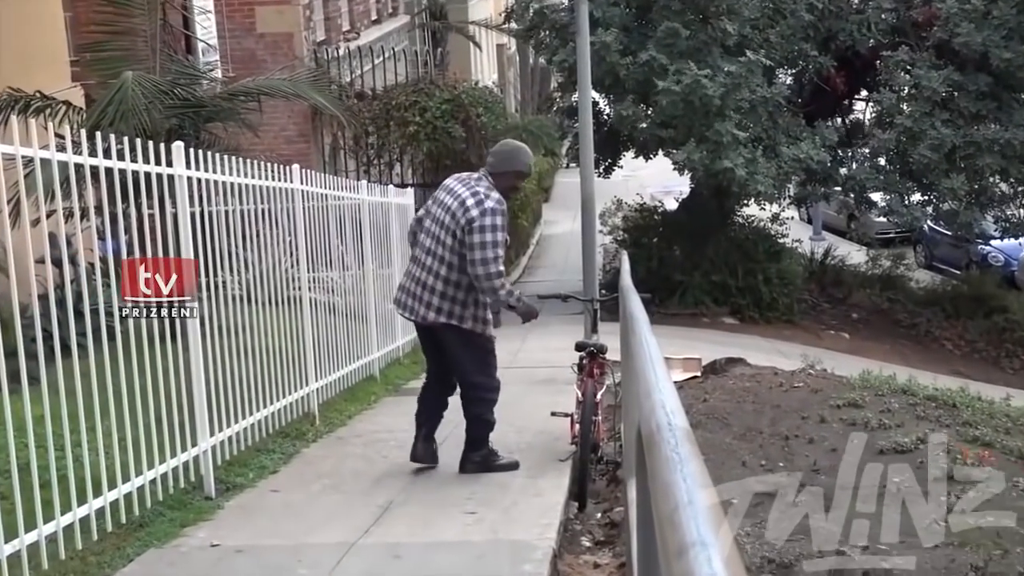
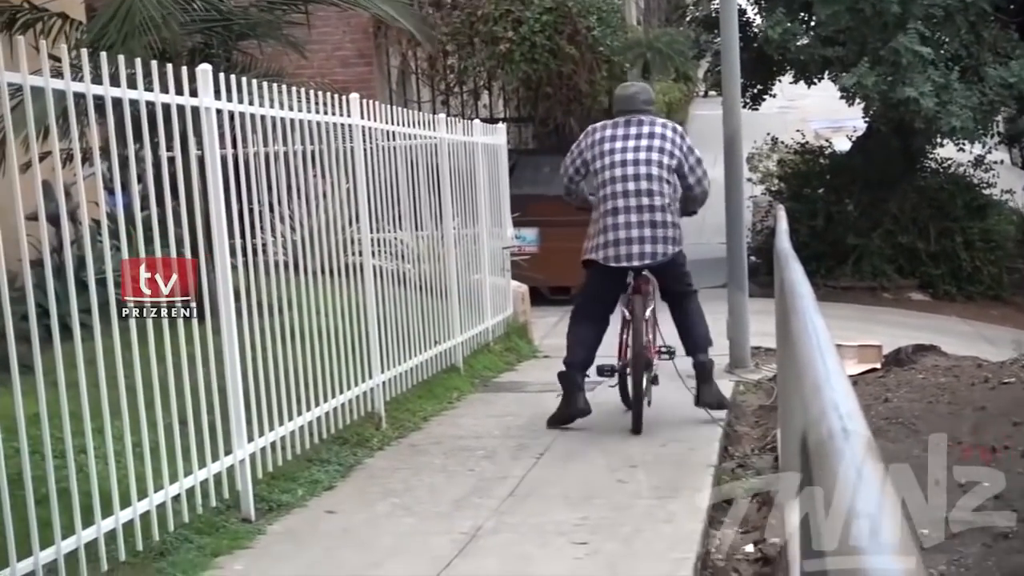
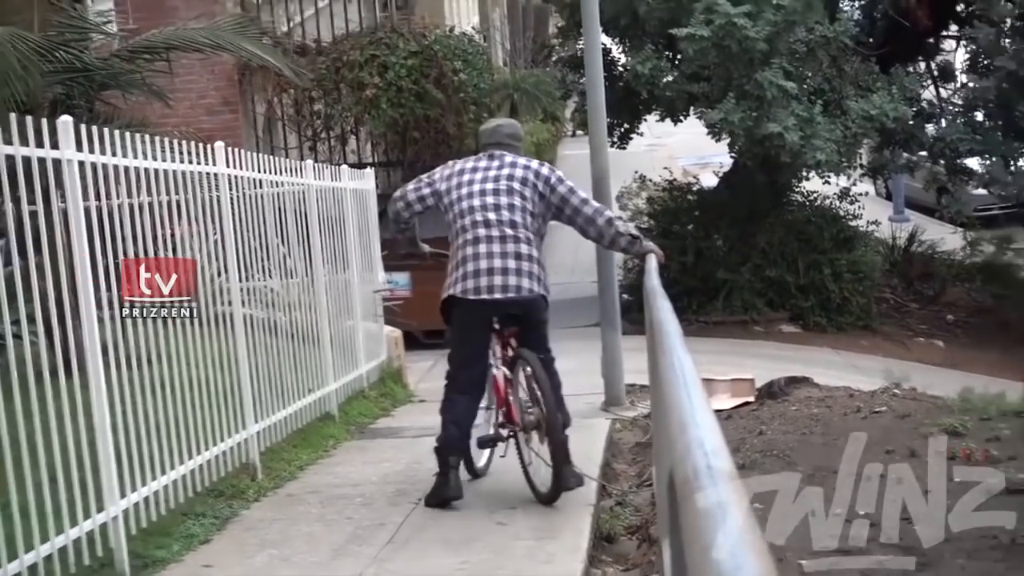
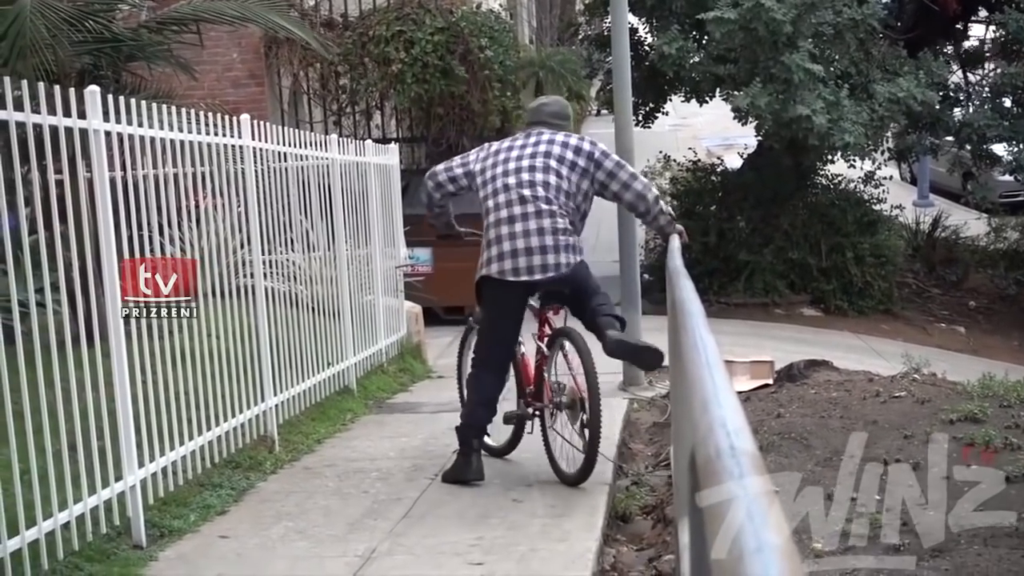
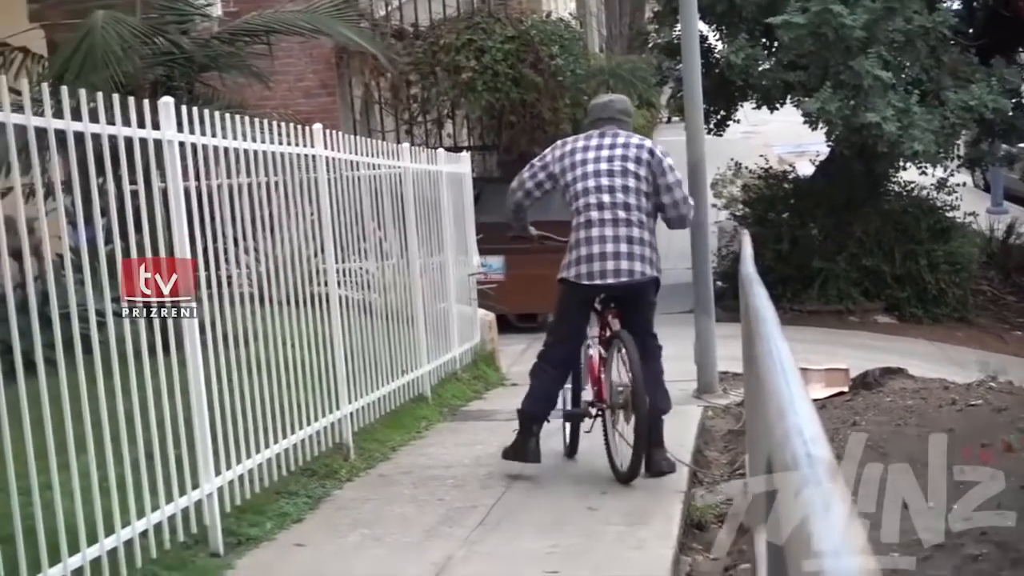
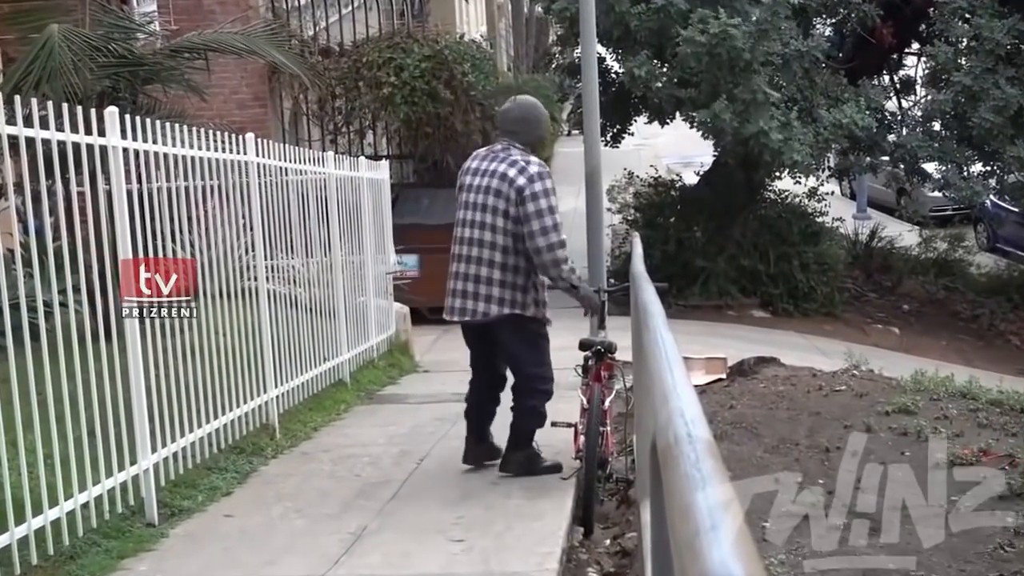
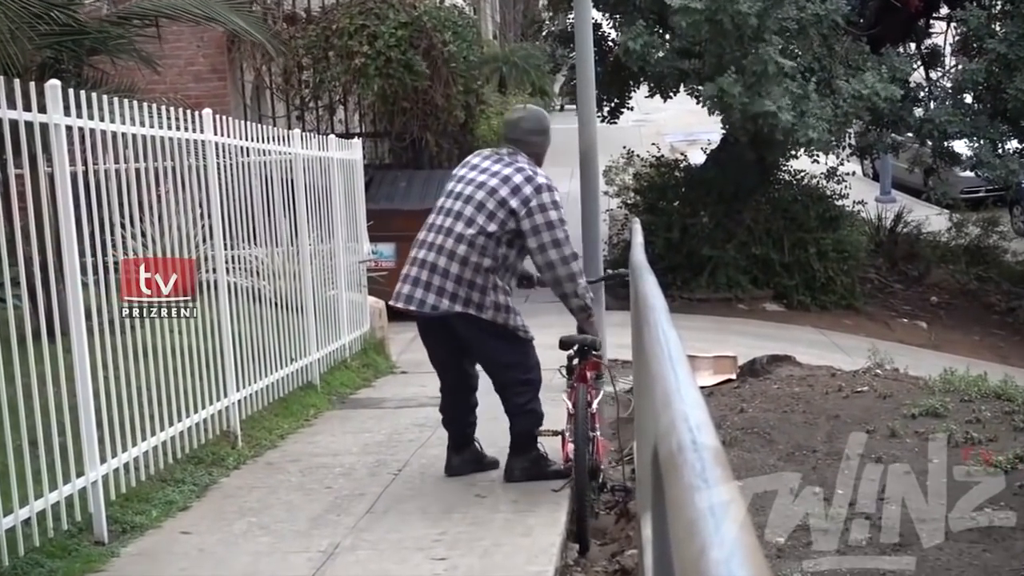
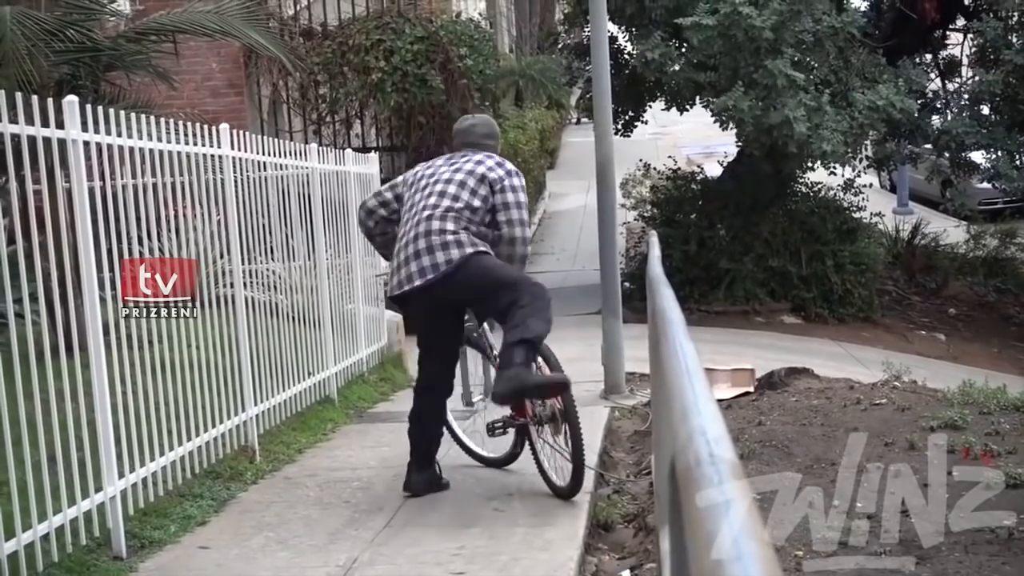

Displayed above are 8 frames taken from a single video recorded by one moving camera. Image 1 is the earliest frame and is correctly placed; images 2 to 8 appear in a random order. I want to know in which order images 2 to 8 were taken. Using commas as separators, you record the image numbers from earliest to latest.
6, 7, 8, 4, 3, 5, 2
